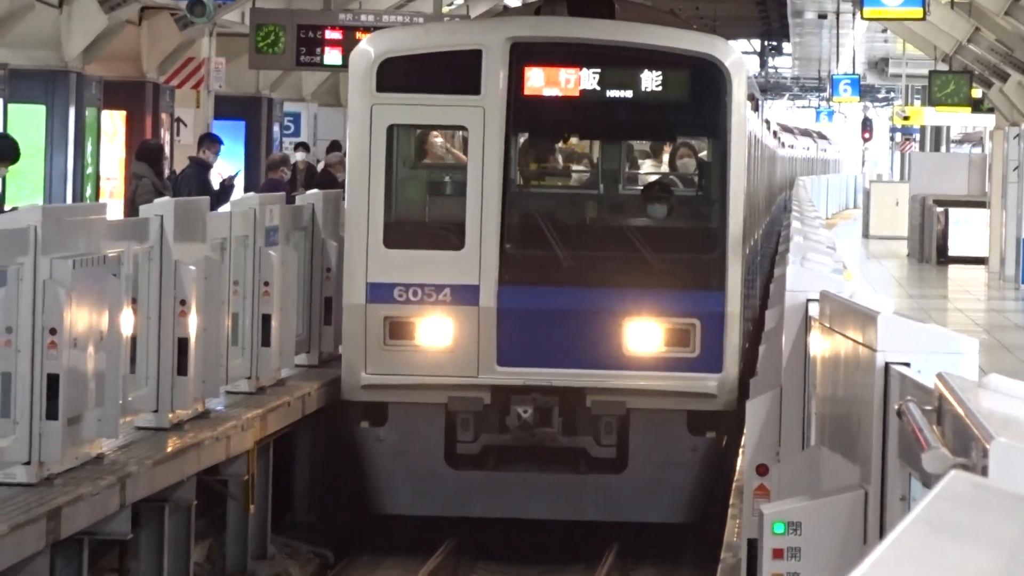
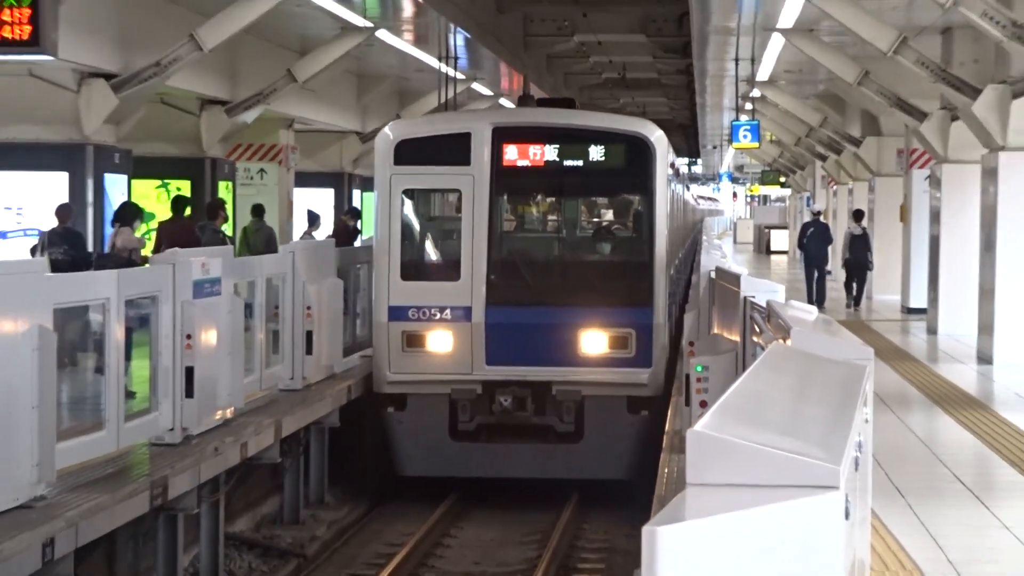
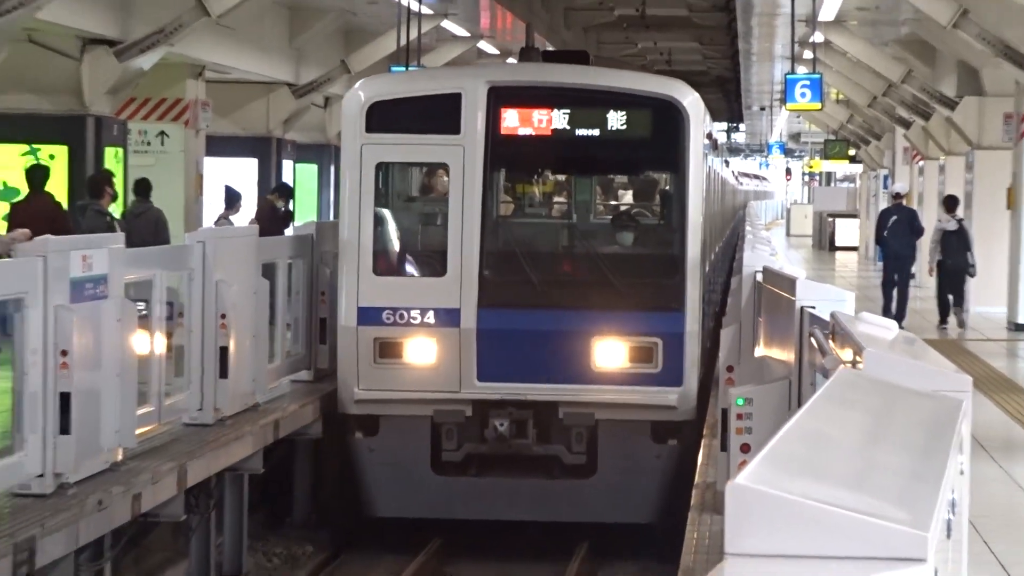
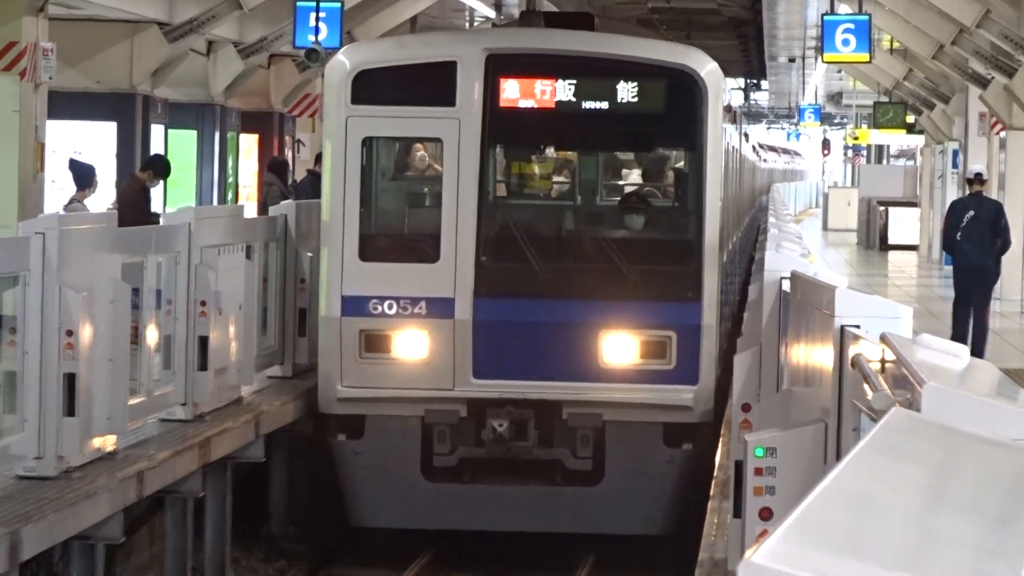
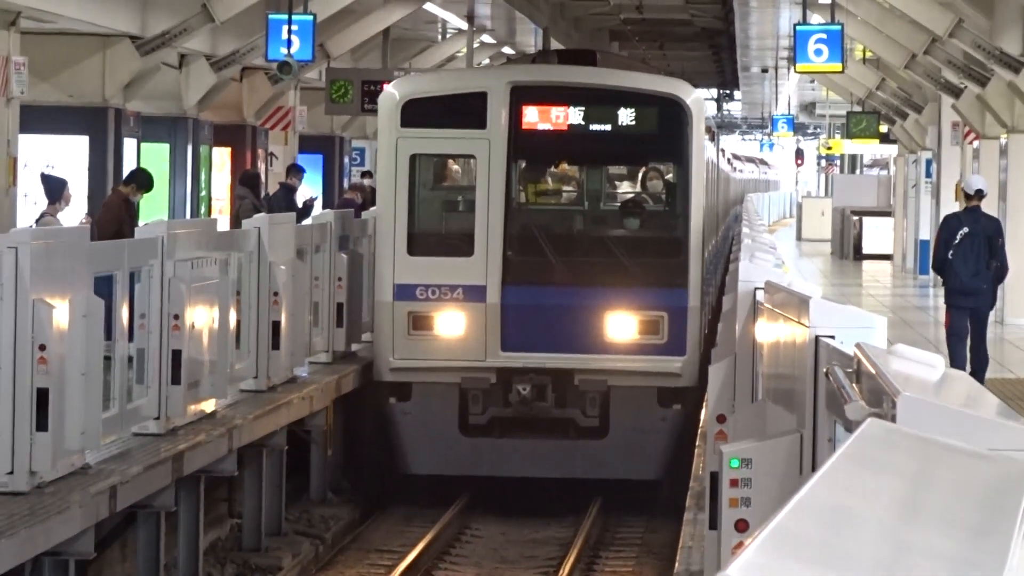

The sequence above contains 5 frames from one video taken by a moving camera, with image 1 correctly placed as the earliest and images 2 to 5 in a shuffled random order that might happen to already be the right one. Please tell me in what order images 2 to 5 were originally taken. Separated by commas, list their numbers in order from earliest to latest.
5, 4, 3, 2
